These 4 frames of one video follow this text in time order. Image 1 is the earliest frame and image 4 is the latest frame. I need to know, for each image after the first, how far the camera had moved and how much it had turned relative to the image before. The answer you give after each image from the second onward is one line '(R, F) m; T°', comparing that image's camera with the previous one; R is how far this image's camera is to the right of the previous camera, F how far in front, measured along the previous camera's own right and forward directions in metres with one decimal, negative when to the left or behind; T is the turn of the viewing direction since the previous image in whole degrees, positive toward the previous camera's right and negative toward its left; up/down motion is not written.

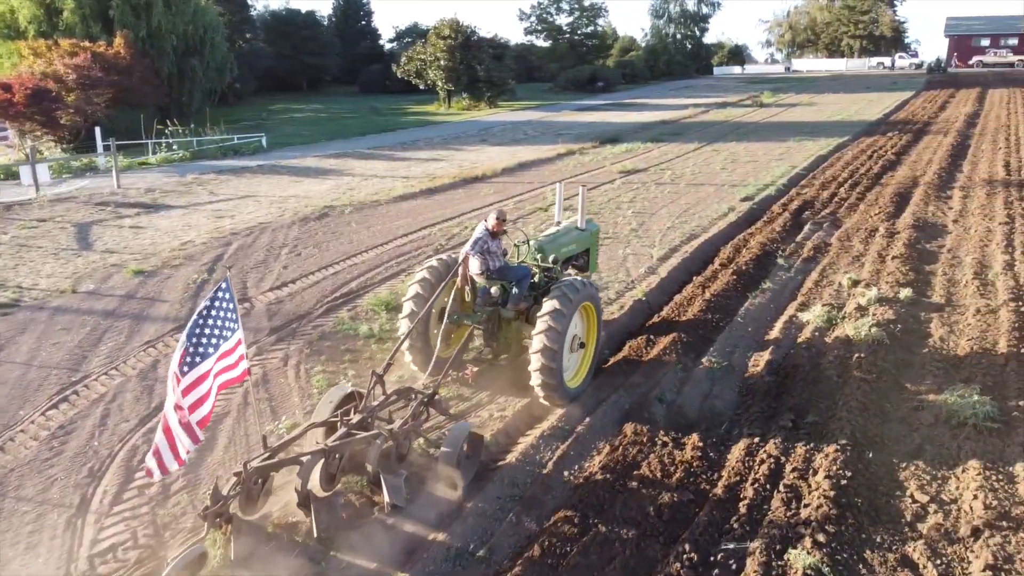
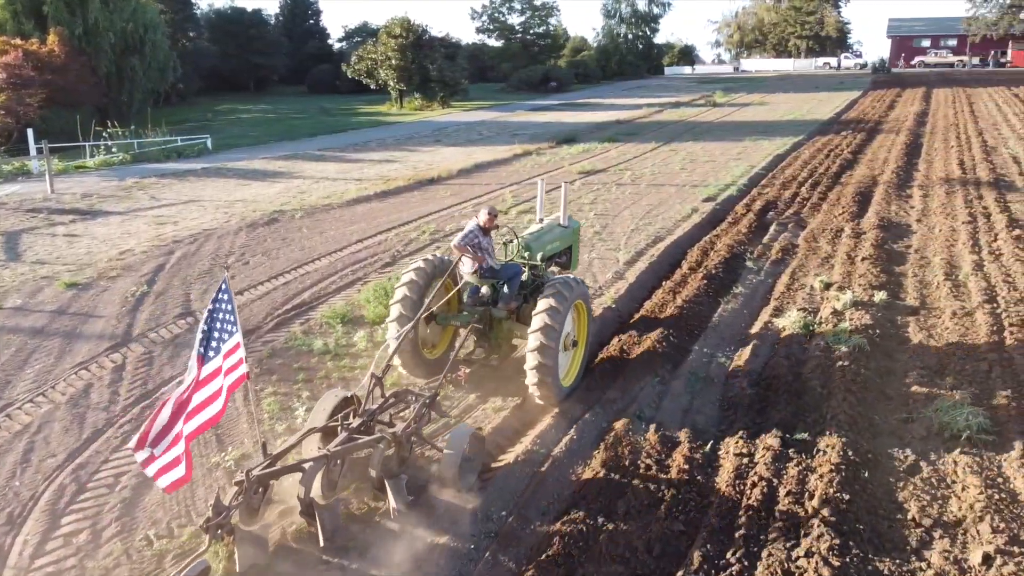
(-0.1, +0.4) m; +3°
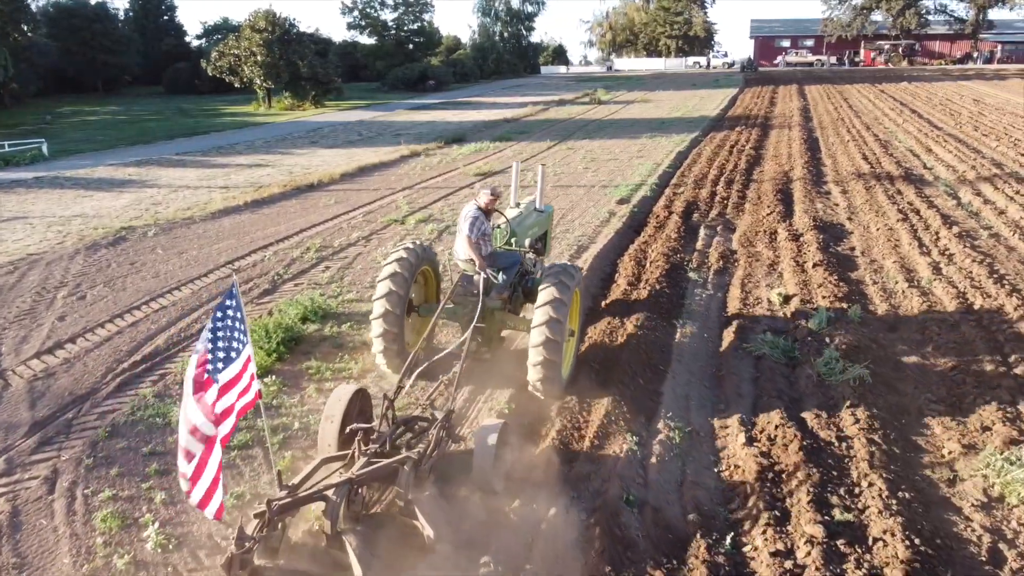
(-0.3, +1.6) m; +8°
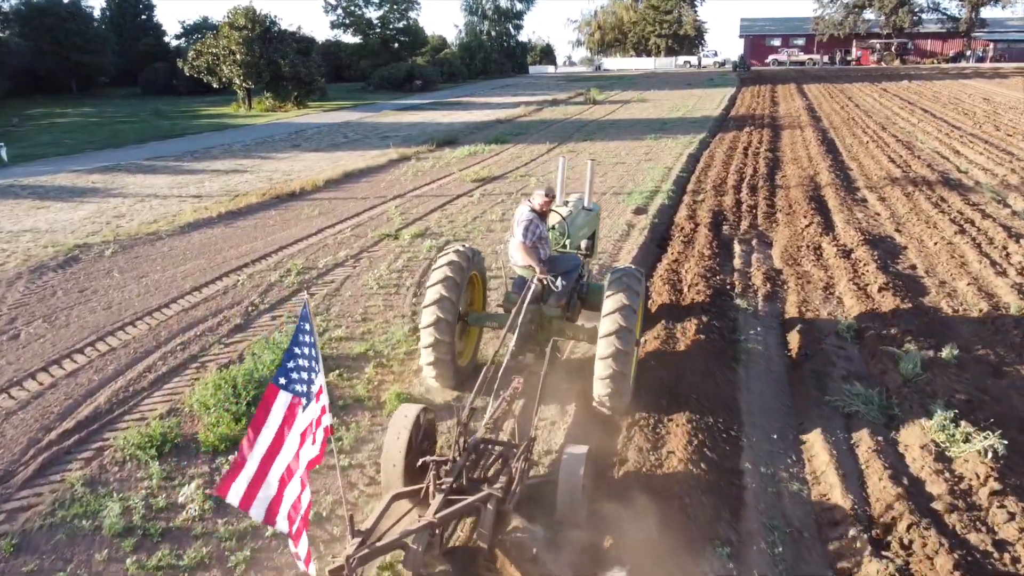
(-0.3, +1.3) m; +1°
